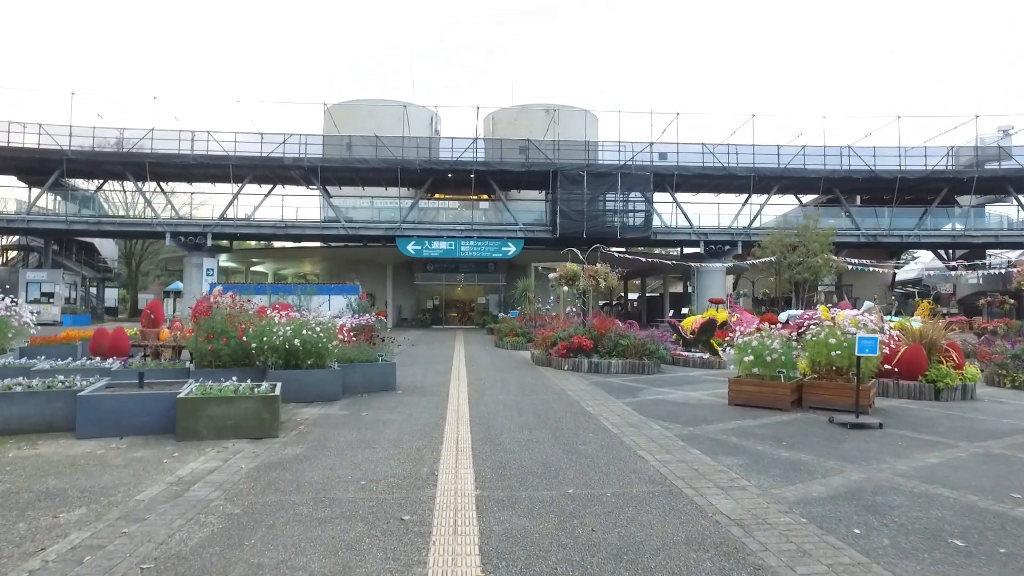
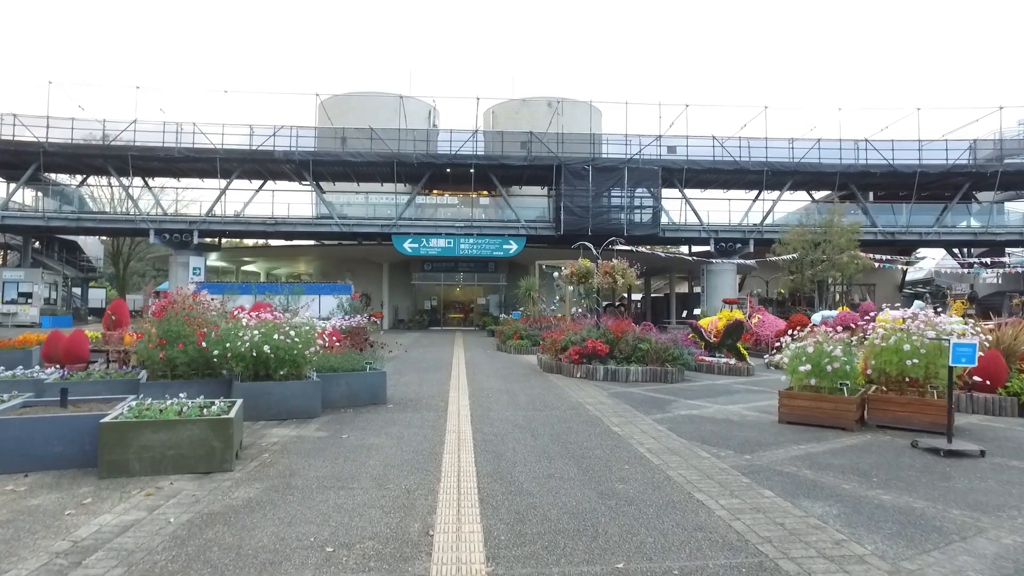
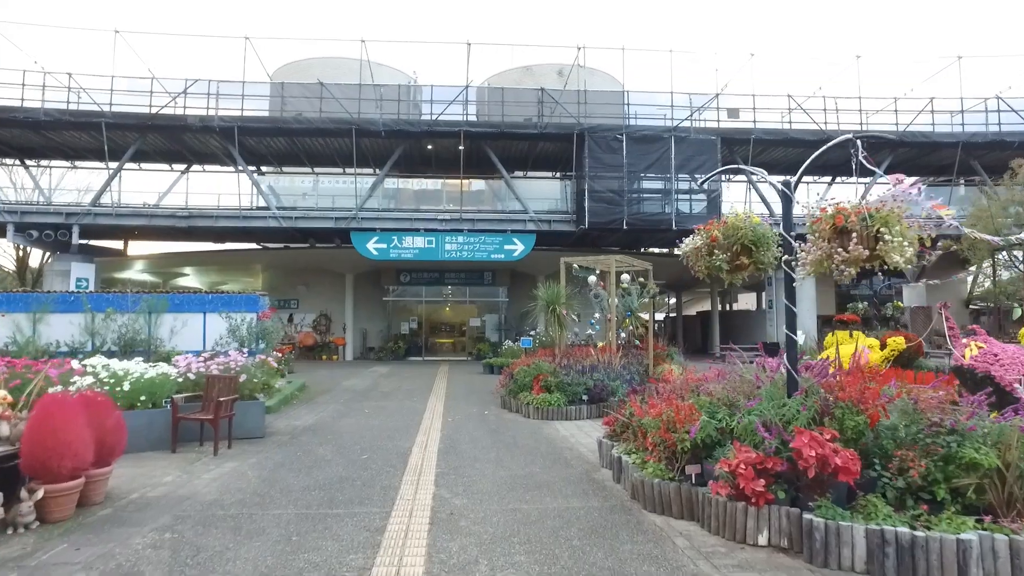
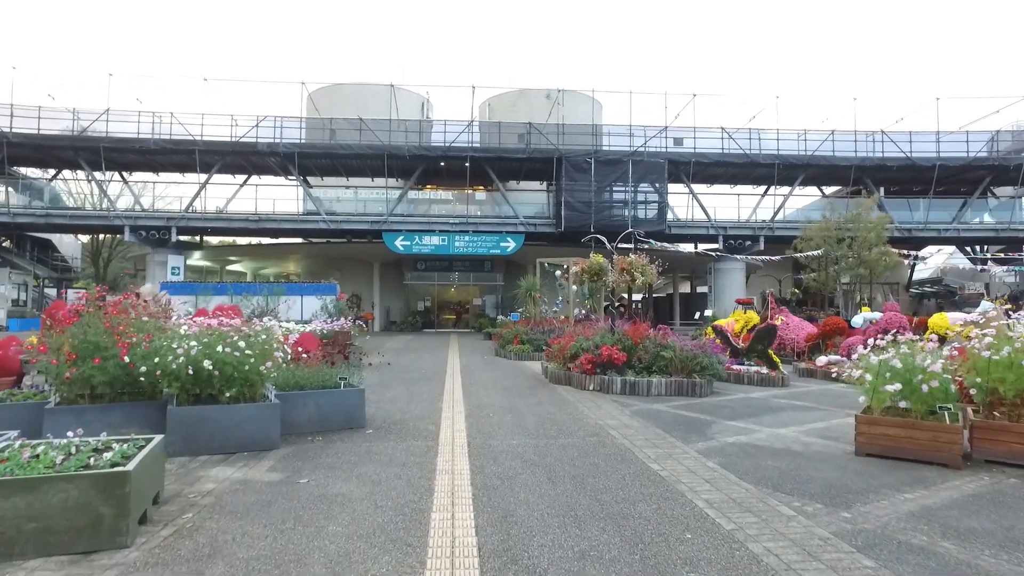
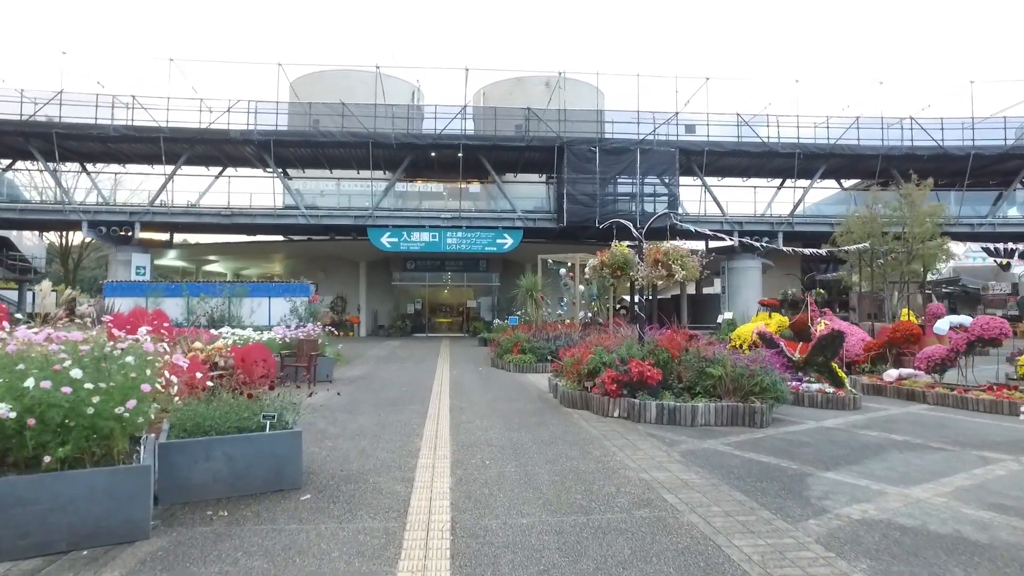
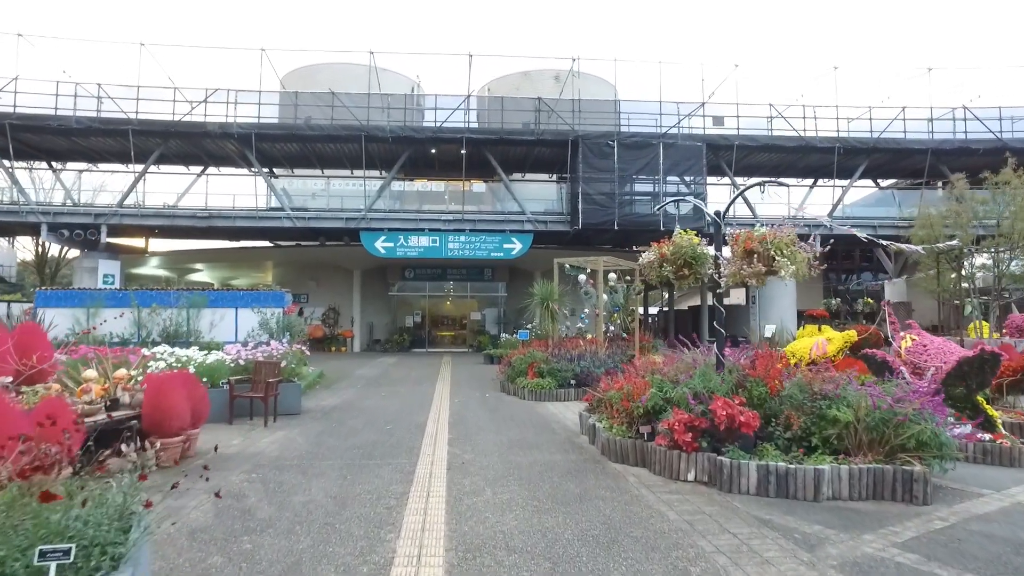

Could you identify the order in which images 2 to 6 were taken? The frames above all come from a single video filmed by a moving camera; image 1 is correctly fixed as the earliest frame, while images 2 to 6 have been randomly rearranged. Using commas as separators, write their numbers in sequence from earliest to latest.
2, 4, 5, 6, 3
